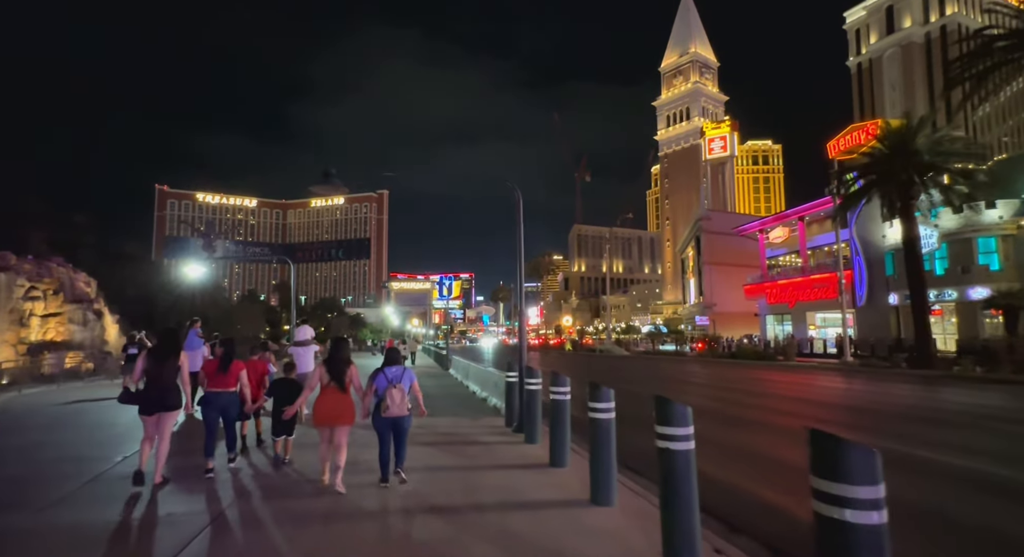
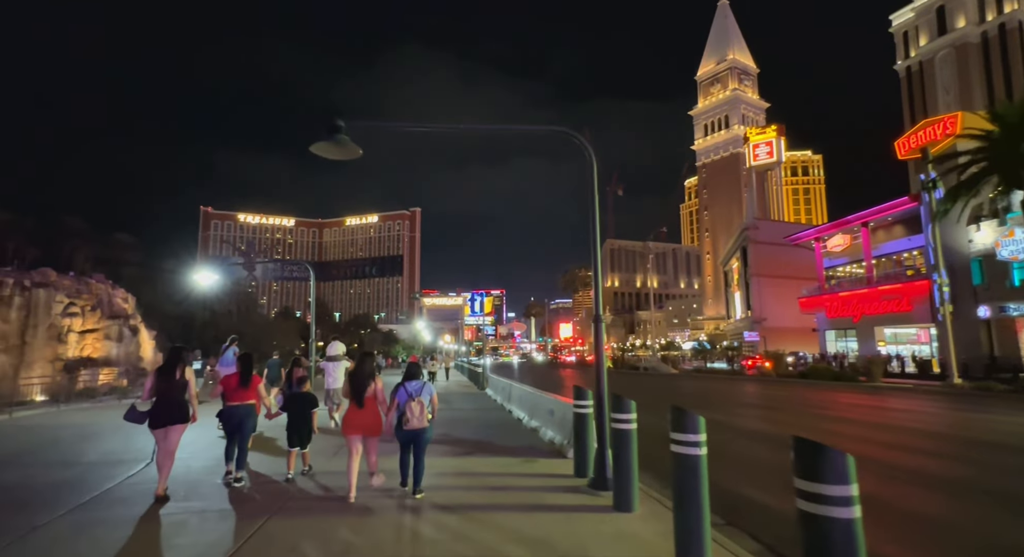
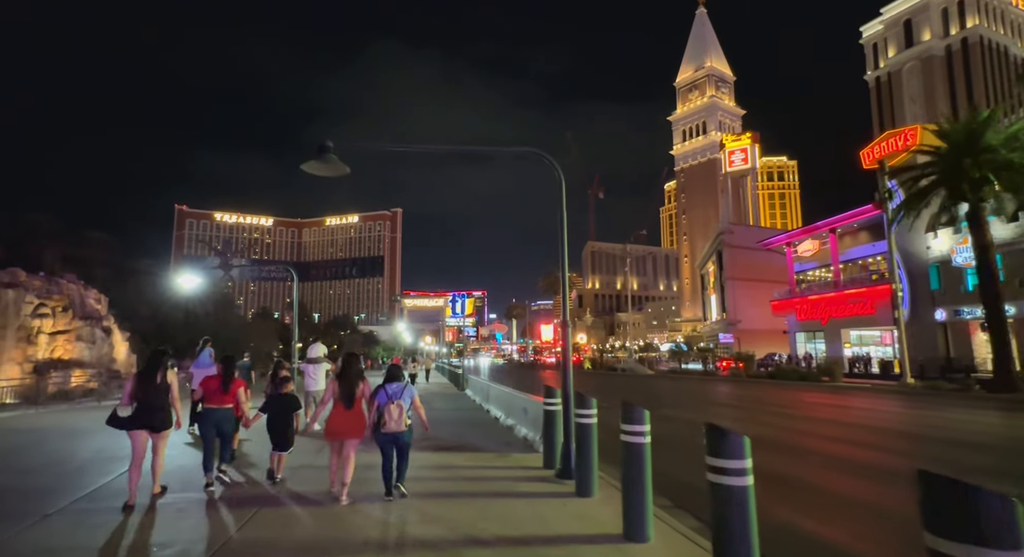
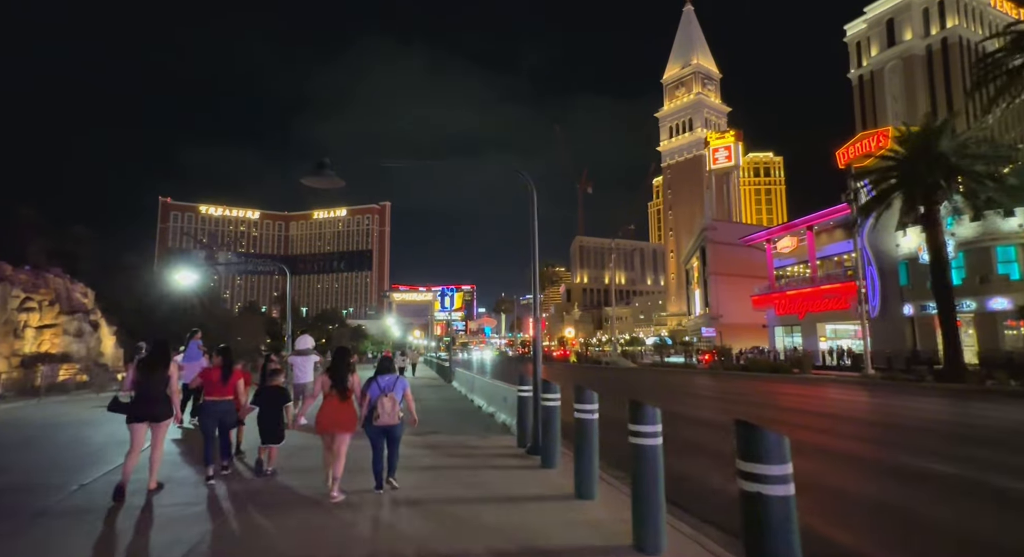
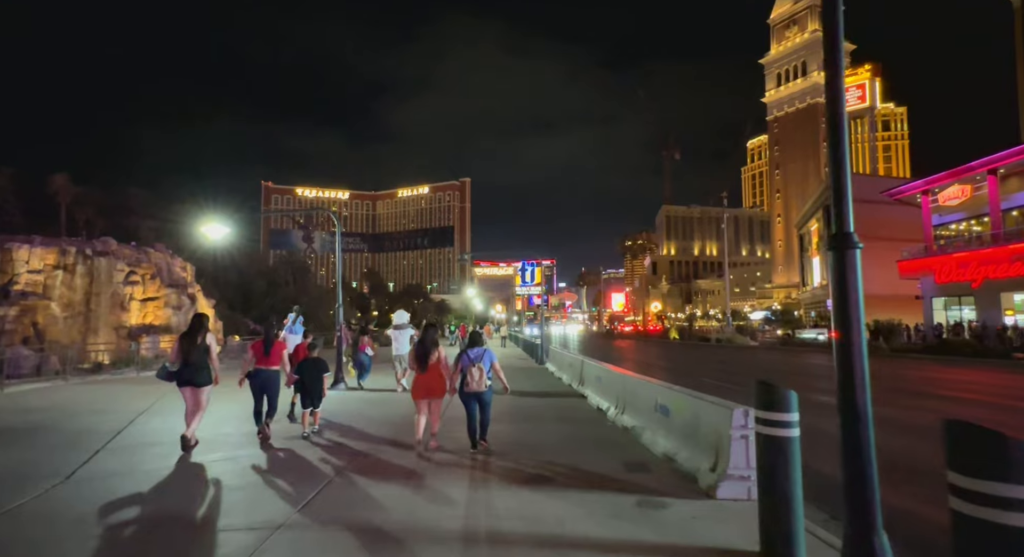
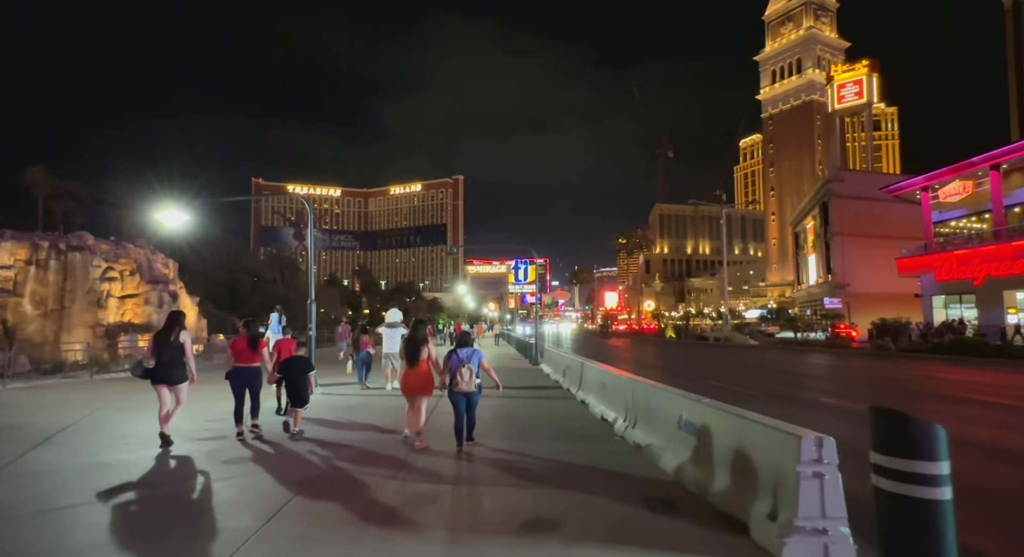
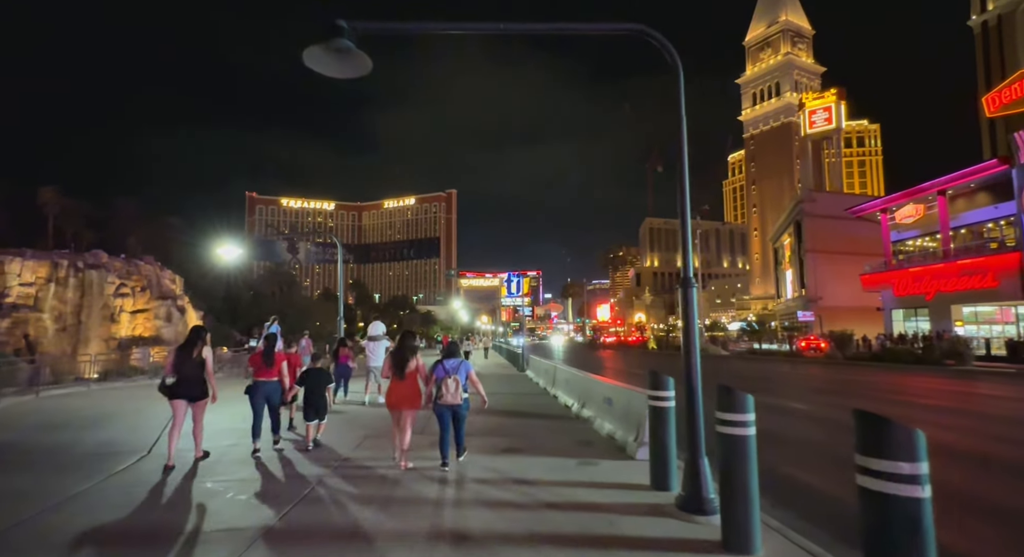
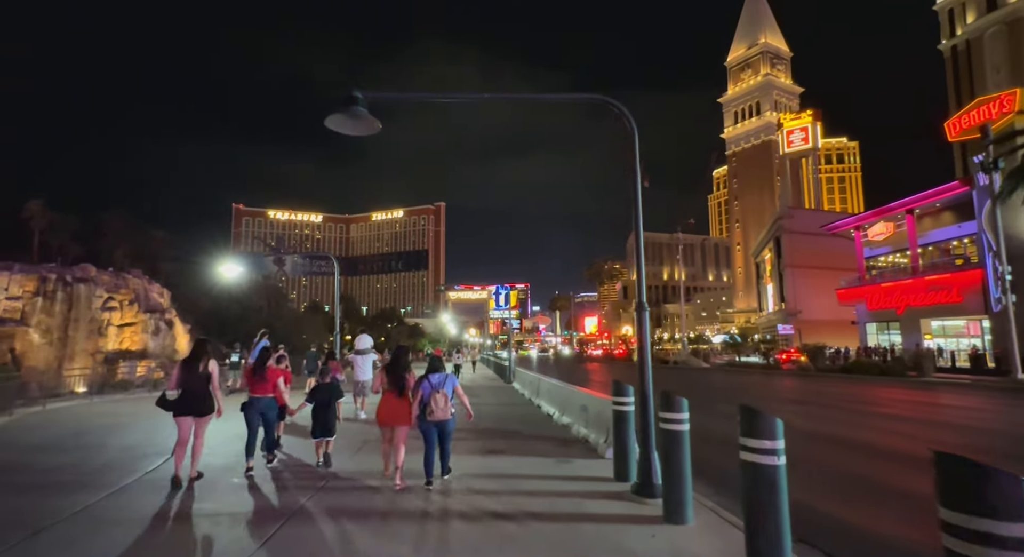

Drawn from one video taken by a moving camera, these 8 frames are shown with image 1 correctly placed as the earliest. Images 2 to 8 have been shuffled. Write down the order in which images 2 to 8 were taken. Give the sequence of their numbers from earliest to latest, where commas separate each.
4, 3, 2, 8, 7, 5, 6
